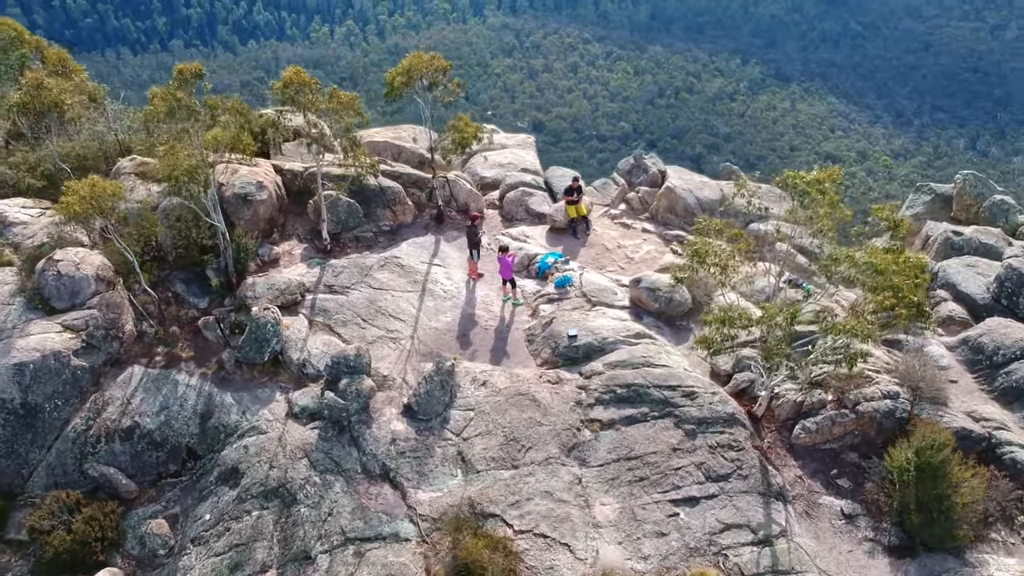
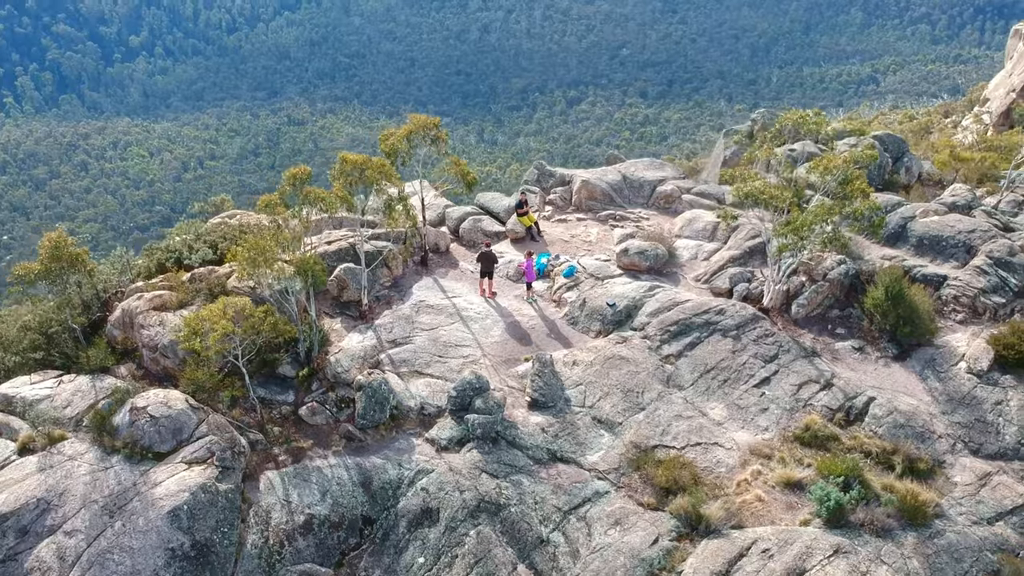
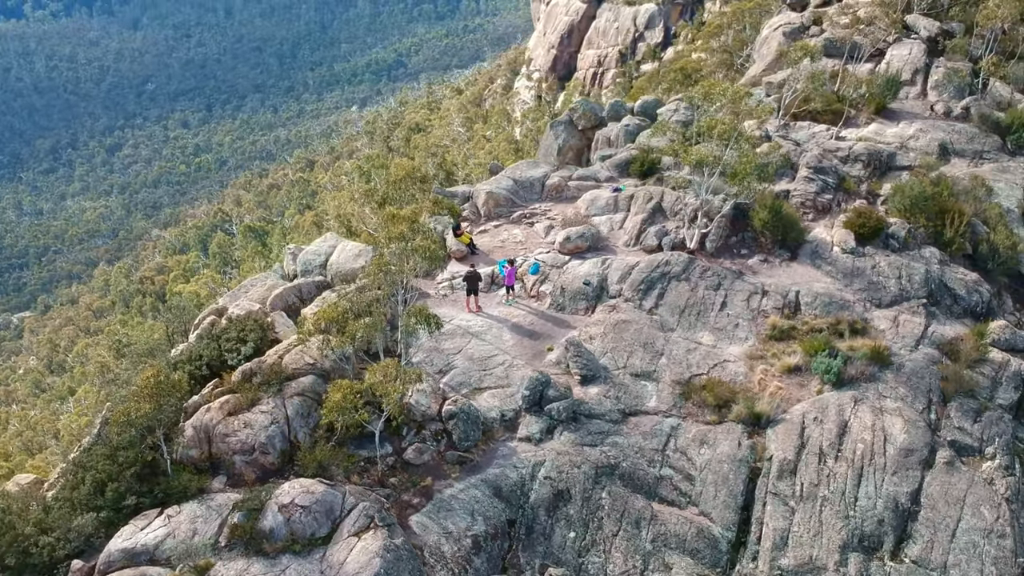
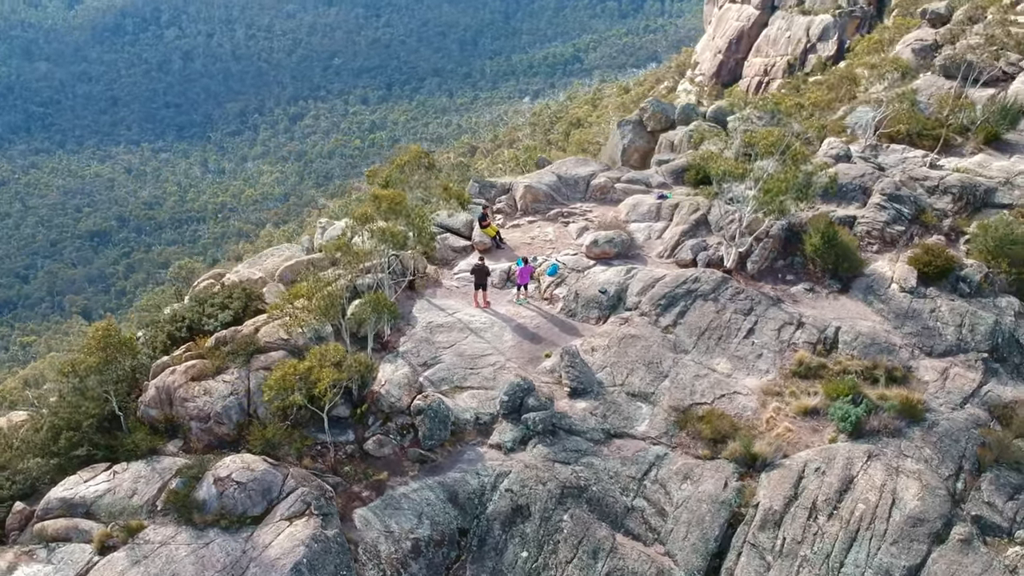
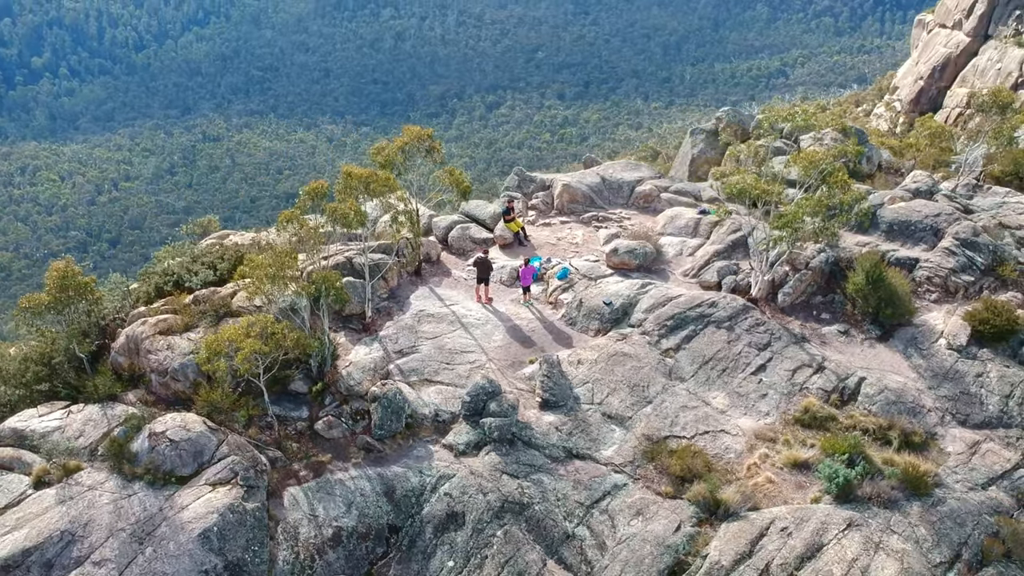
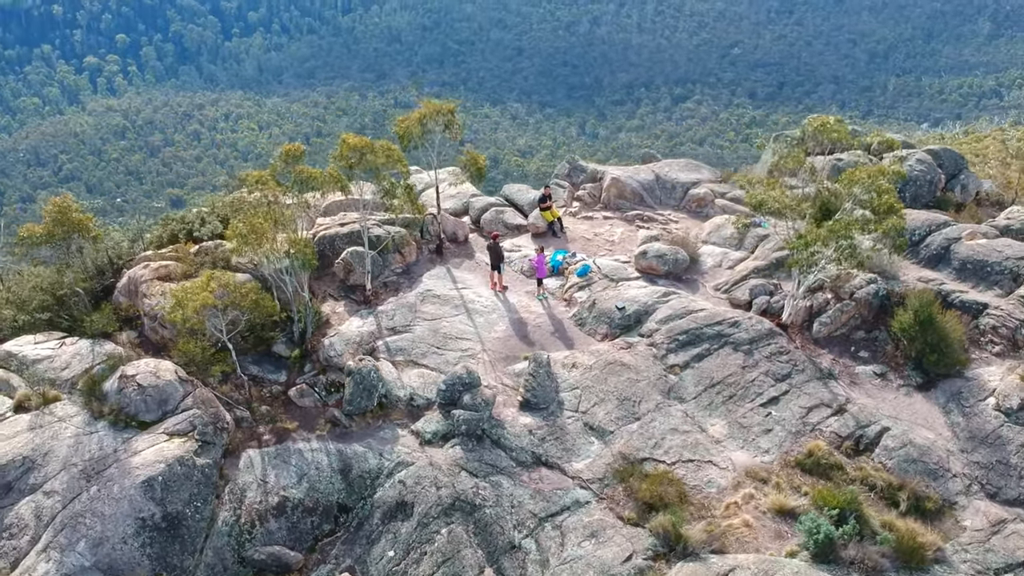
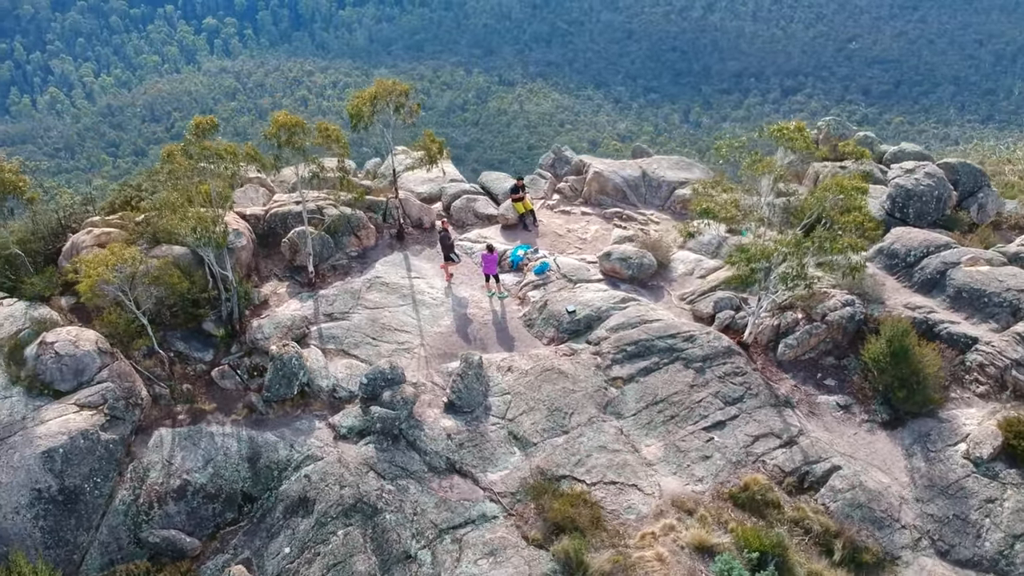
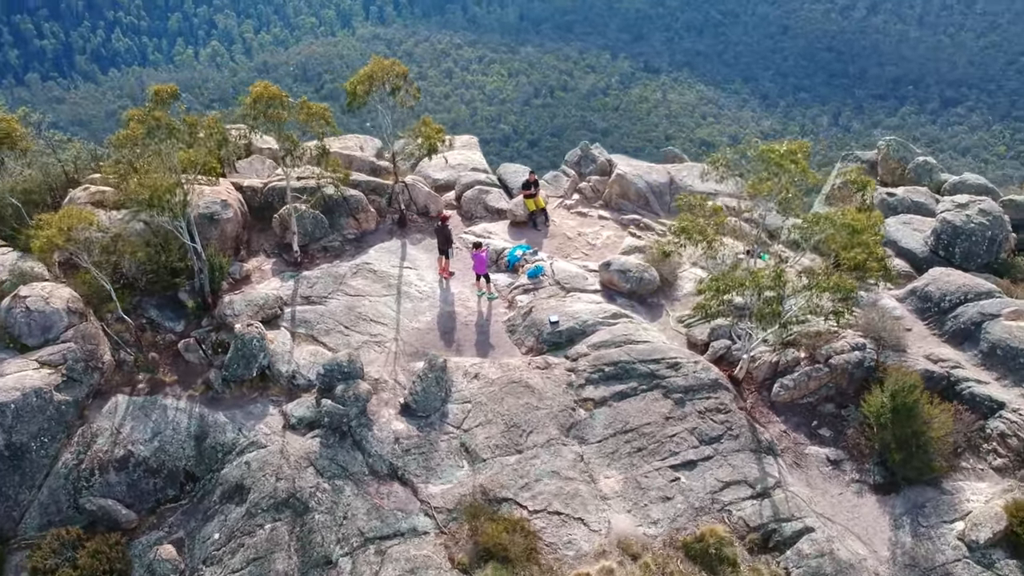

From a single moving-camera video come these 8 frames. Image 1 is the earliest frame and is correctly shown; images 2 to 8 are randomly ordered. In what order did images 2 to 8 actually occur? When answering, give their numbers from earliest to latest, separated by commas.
8, 7, 6, 2, 5, 4, 3
